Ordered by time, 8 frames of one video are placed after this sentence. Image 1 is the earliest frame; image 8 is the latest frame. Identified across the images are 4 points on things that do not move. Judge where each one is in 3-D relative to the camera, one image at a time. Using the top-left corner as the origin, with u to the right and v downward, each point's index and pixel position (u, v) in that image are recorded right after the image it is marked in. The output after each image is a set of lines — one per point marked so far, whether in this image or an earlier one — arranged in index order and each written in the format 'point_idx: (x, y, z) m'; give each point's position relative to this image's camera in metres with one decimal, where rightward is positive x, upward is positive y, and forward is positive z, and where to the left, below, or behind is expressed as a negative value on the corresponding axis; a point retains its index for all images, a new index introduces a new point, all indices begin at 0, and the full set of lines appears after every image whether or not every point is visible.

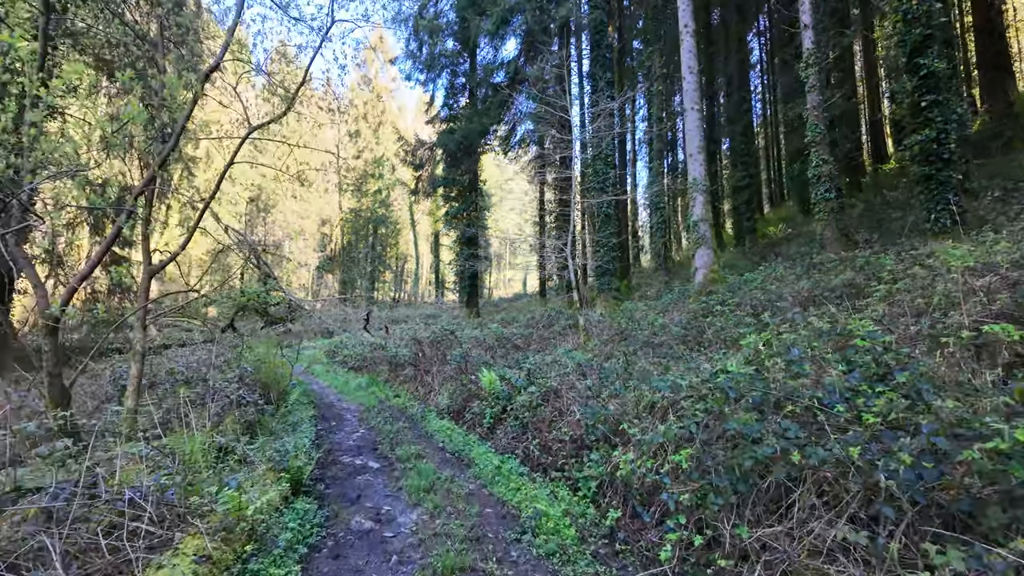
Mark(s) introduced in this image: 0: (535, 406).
0: (+0.2, -1.1, +5.6) m
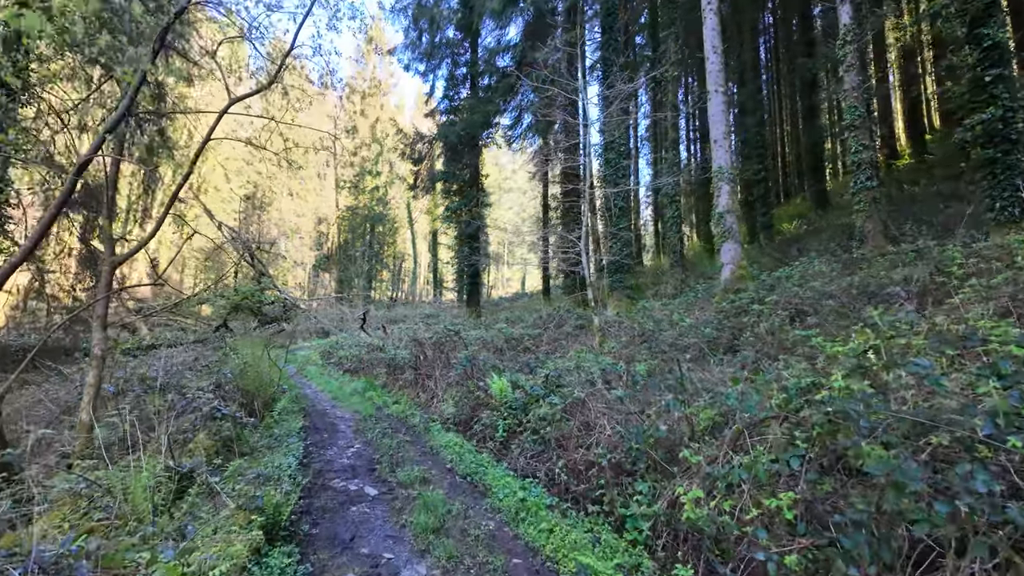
0: (+0.4, -1.1, +4.9) m
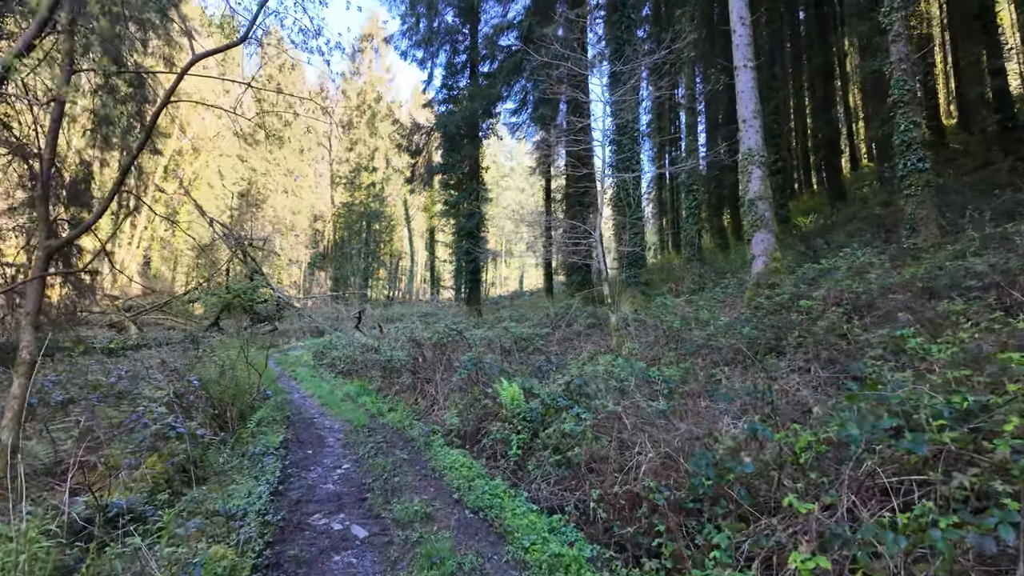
0: (+0.5, -1.0, +4.0) m
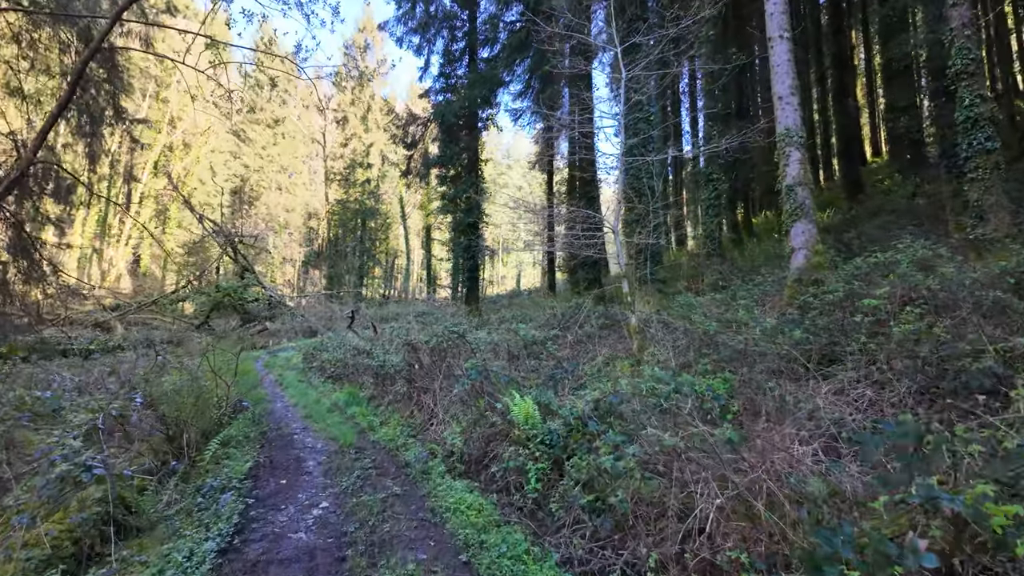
0: (+0.6, -1.0, +3.2) m
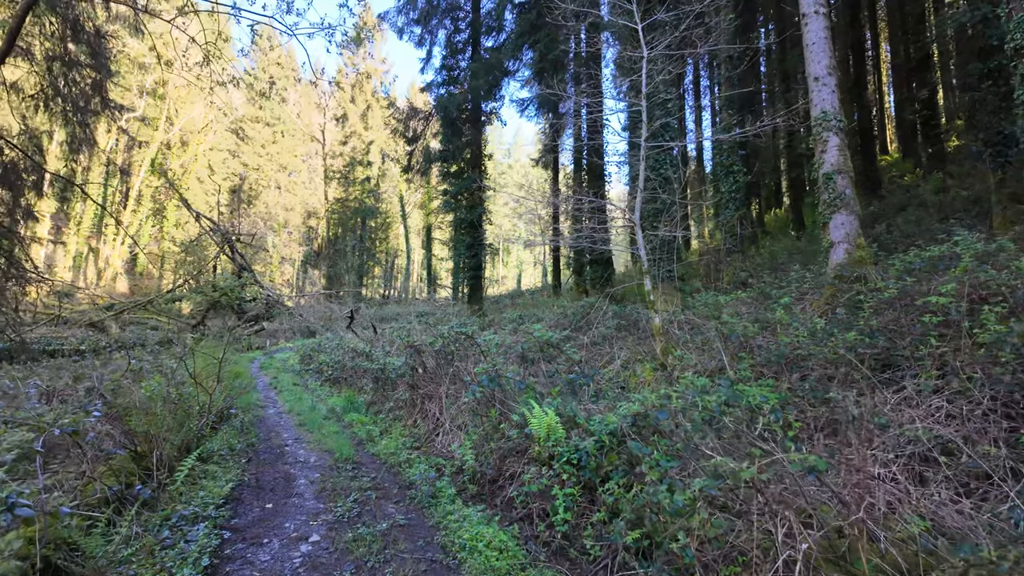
0: (+0.8, -1.0, +2.6) m
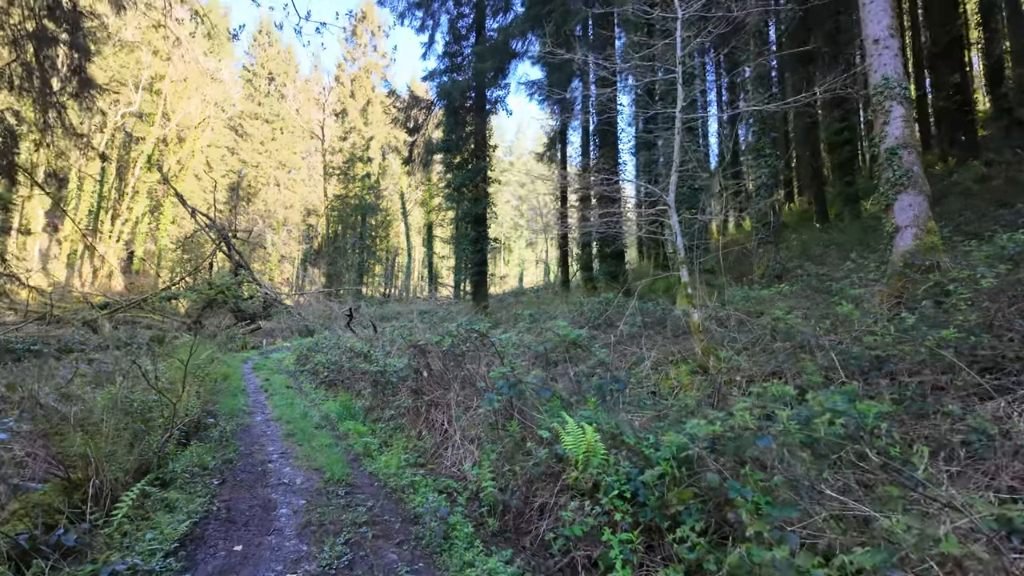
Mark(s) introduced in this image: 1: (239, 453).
0: (+0.9, -0.9, +1.8) m
1: (-2.3, -1.4, +5.0) m
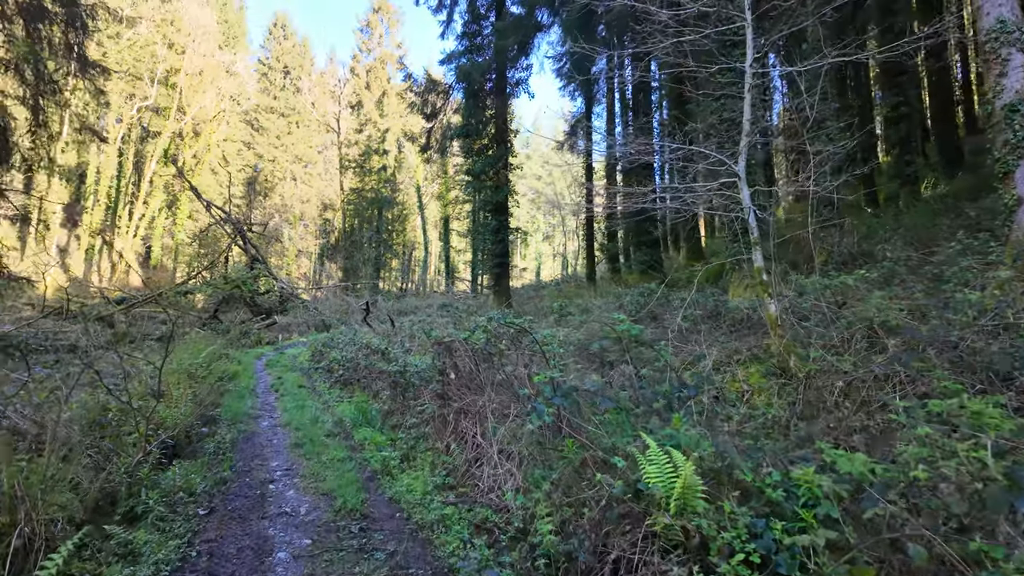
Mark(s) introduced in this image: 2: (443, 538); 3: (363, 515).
0: (+1.2, -0.8, +0.9) m
1: (-2.0, -1.3, +4.3) m
2: (-0.4, -1.2, +2.9) m
3: (-0.8, -1.3, +3.3) m
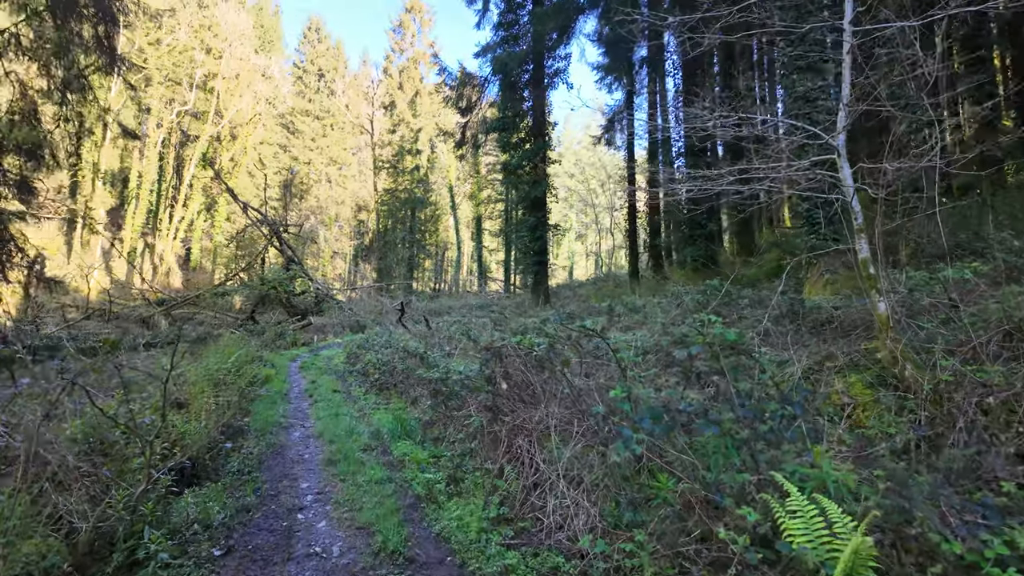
0: (+1.4, -0.8, +0.2) m
1: (-1.6, -1.3, +3.8) m
2: (0.0, -1.2, +2.3) m
3: (-0.5, -1.3, +2.7) m
